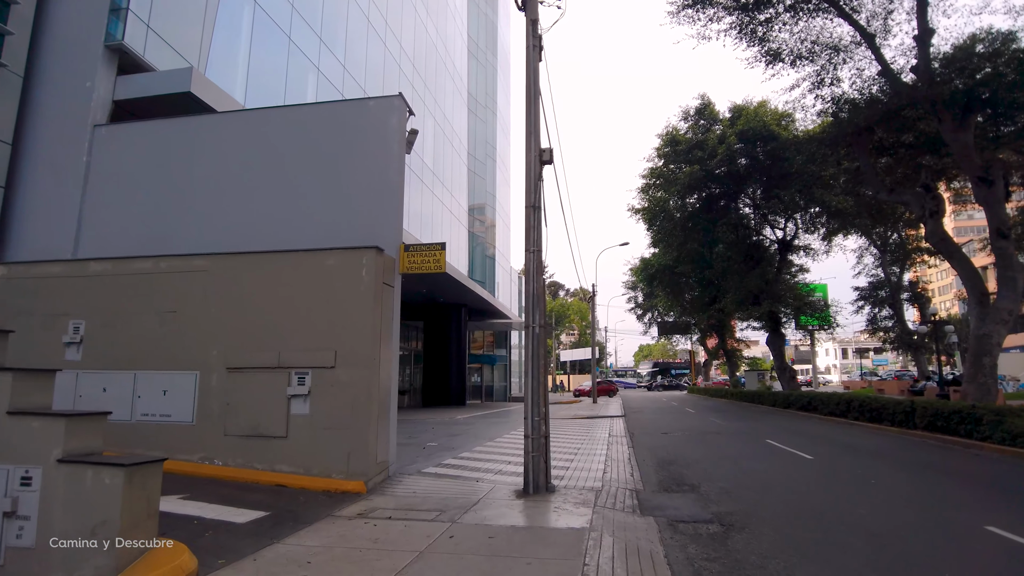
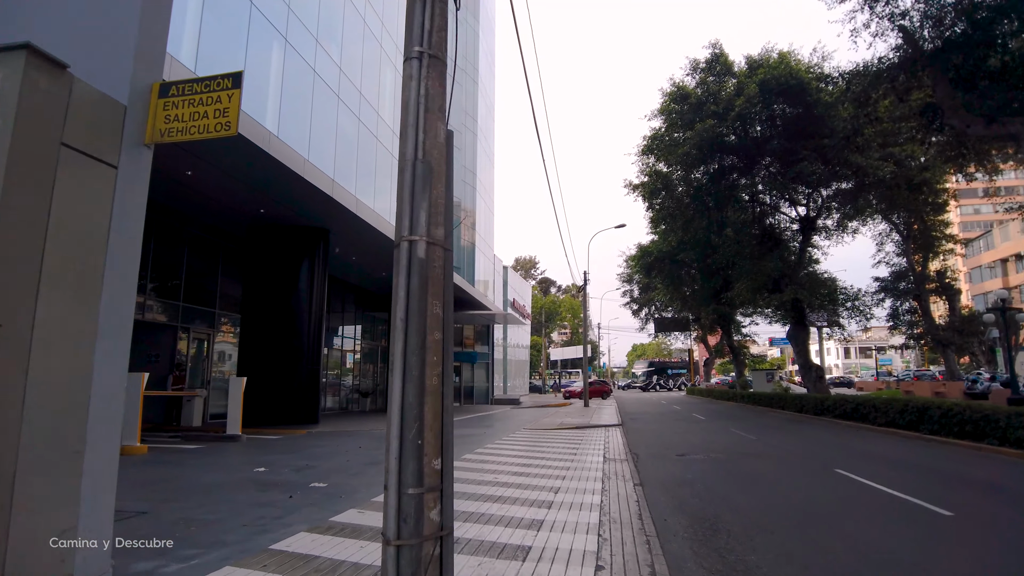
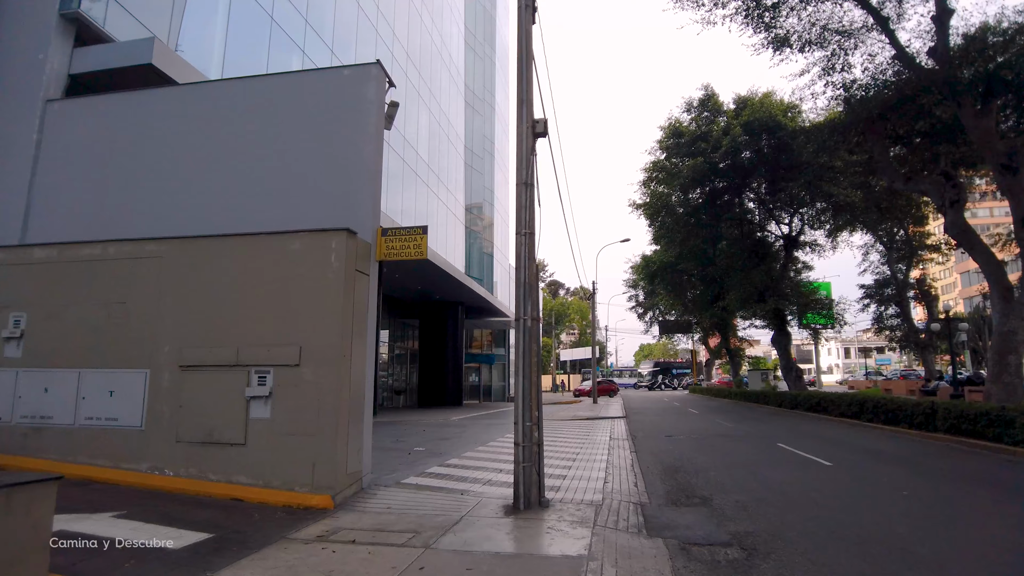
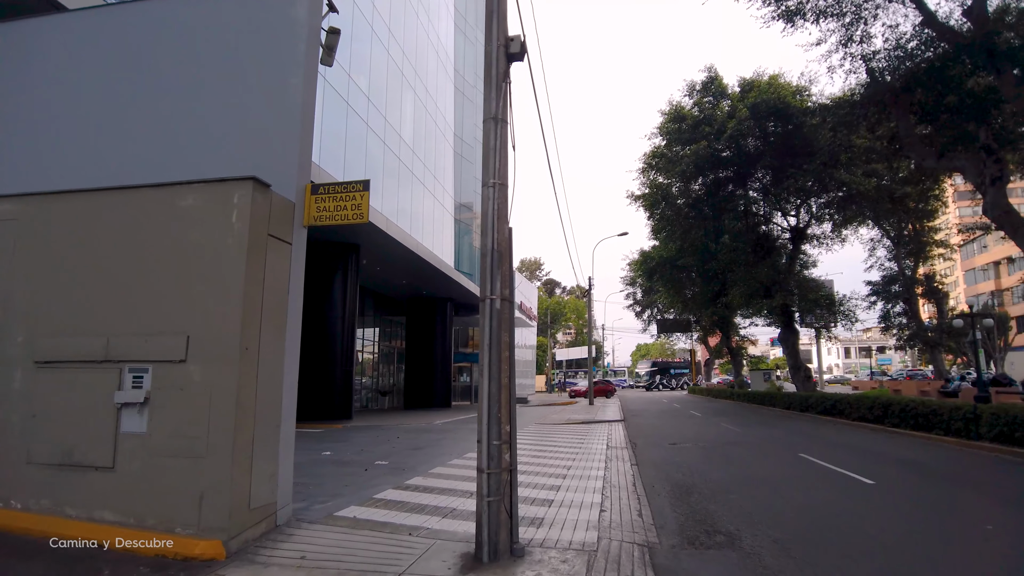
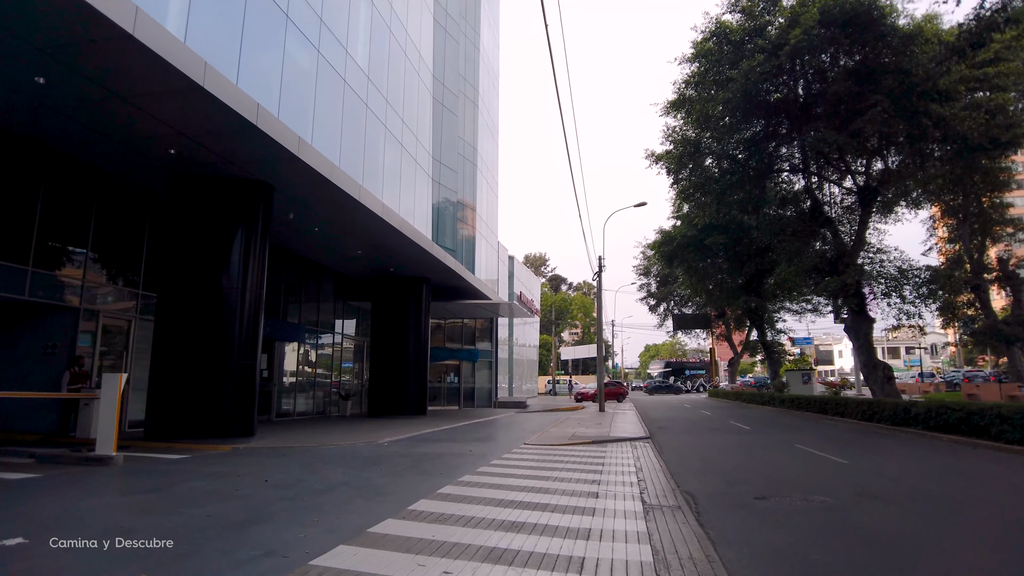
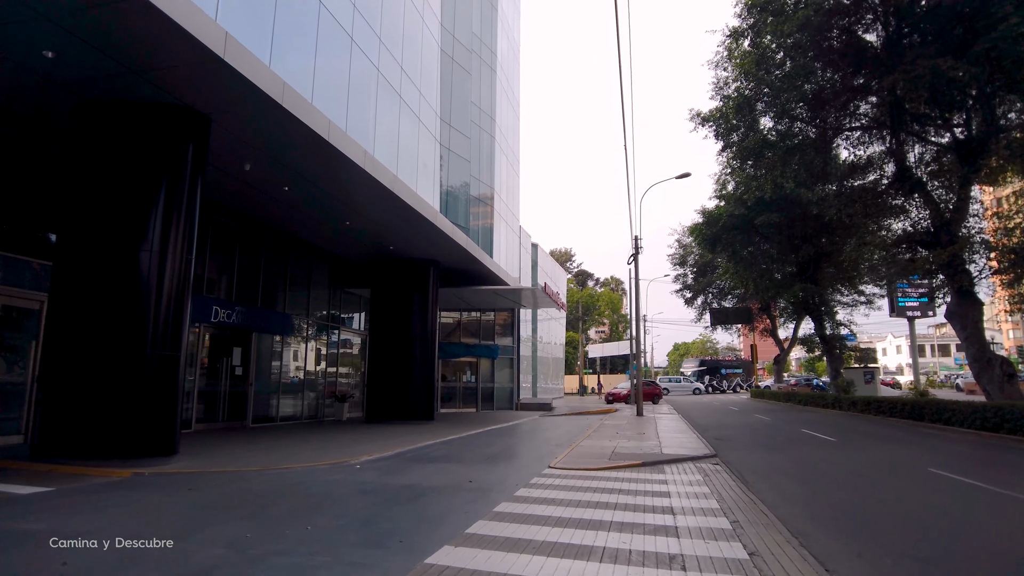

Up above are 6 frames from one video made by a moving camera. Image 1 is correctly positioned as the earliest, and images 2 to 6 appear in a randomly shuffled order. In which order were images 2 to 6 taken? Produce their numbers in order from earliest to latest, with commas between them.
3, 4, 2, 5, 6
